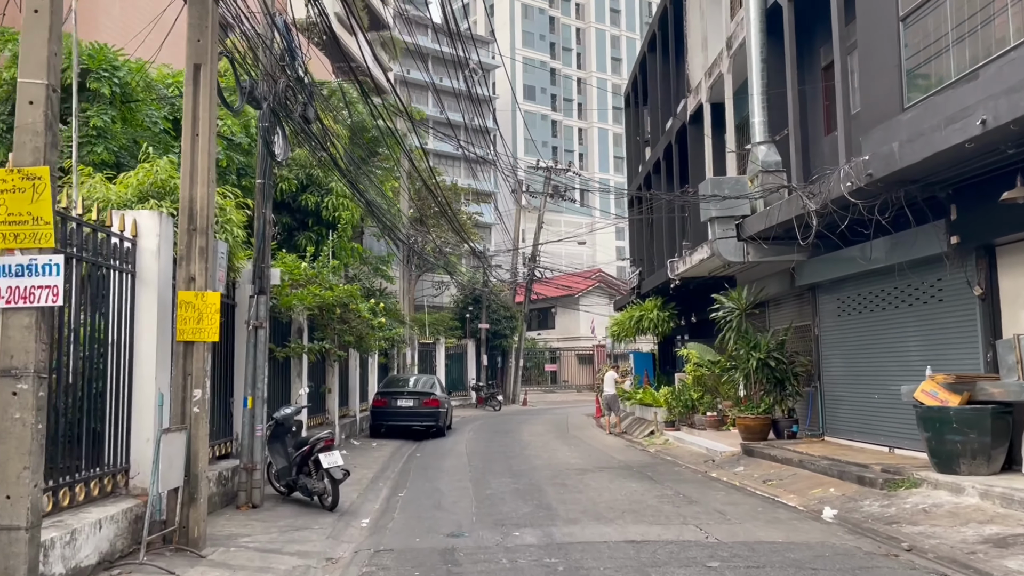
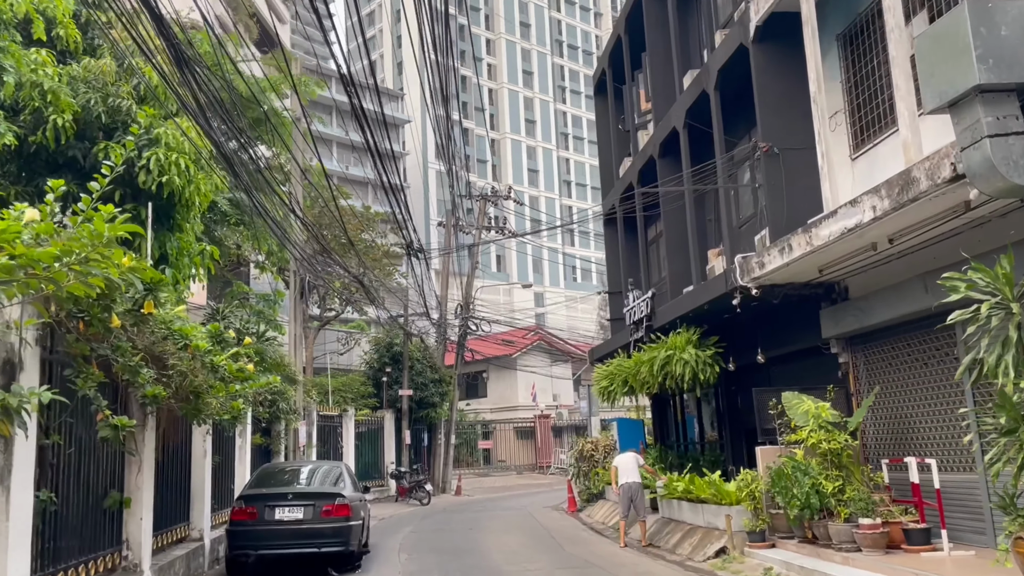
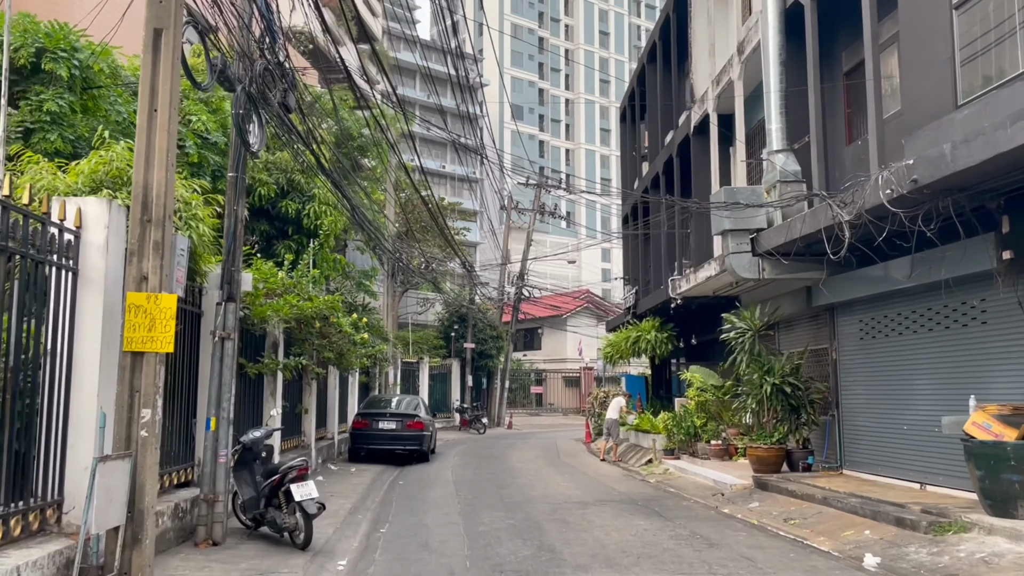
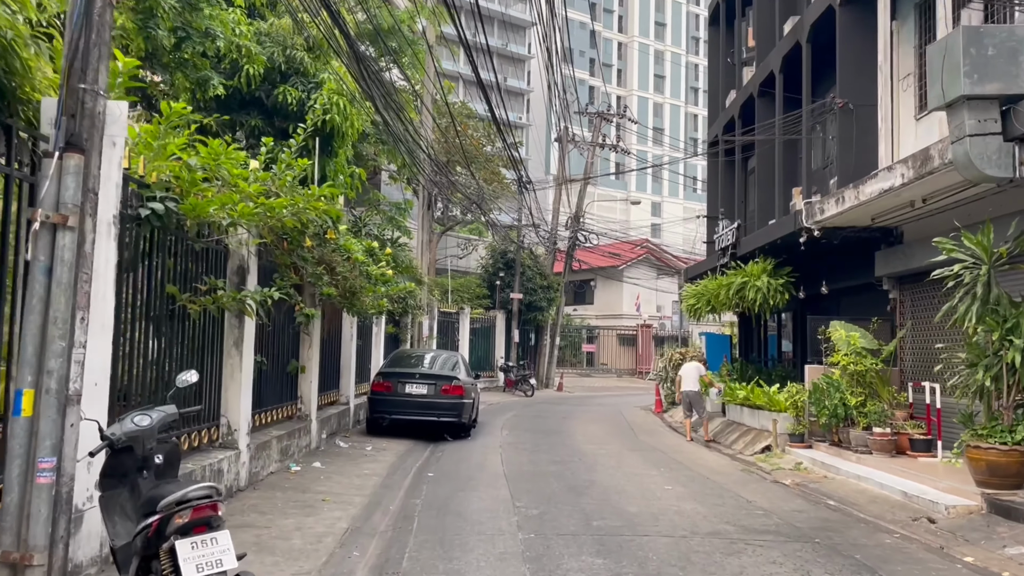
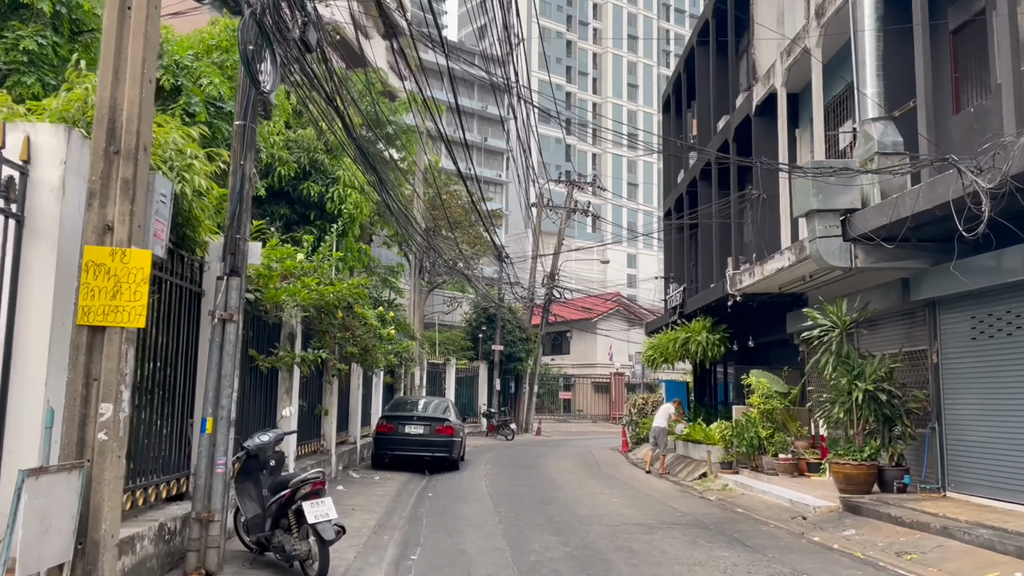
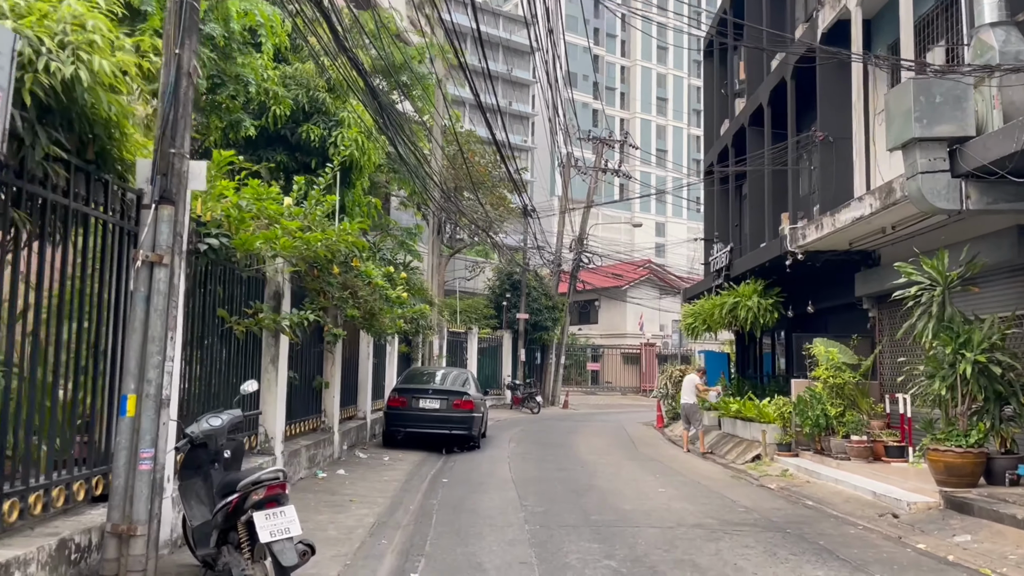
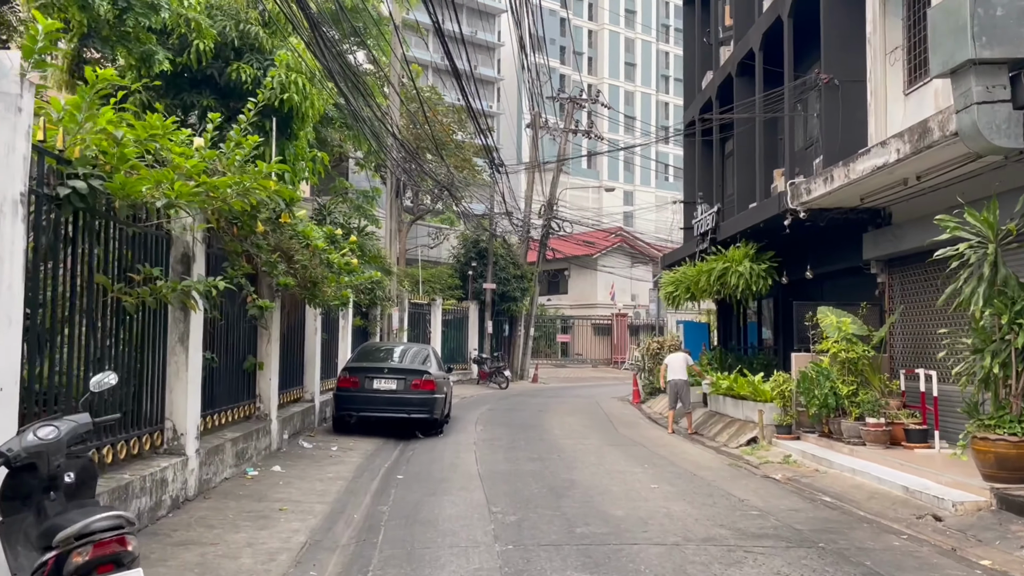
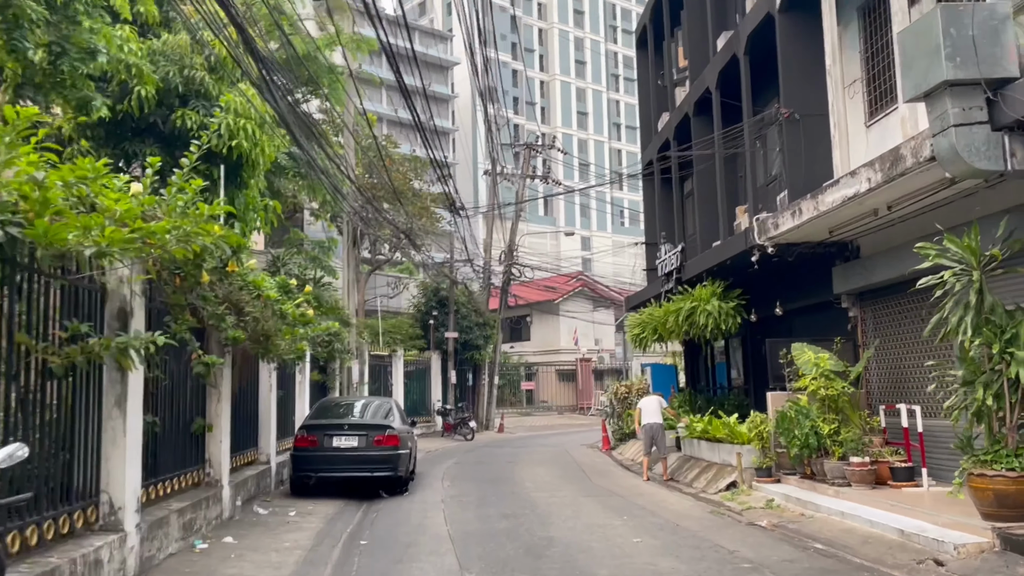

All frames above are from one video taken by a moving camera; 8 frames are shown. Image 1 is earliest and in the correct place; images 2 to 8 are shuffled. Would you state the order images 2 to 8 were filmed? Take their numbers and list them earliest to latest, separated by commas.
3, 5, 6, 4, 7, 8, 2
